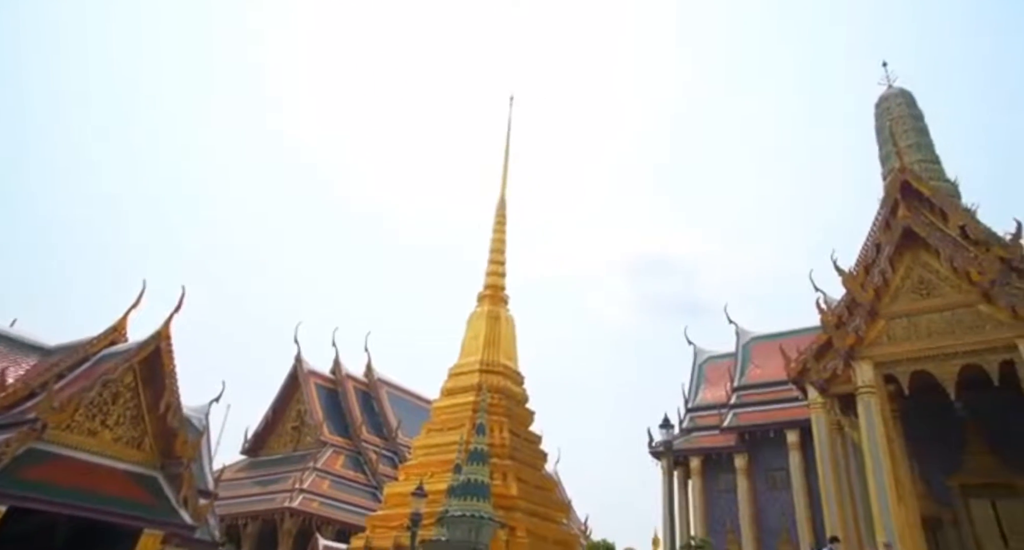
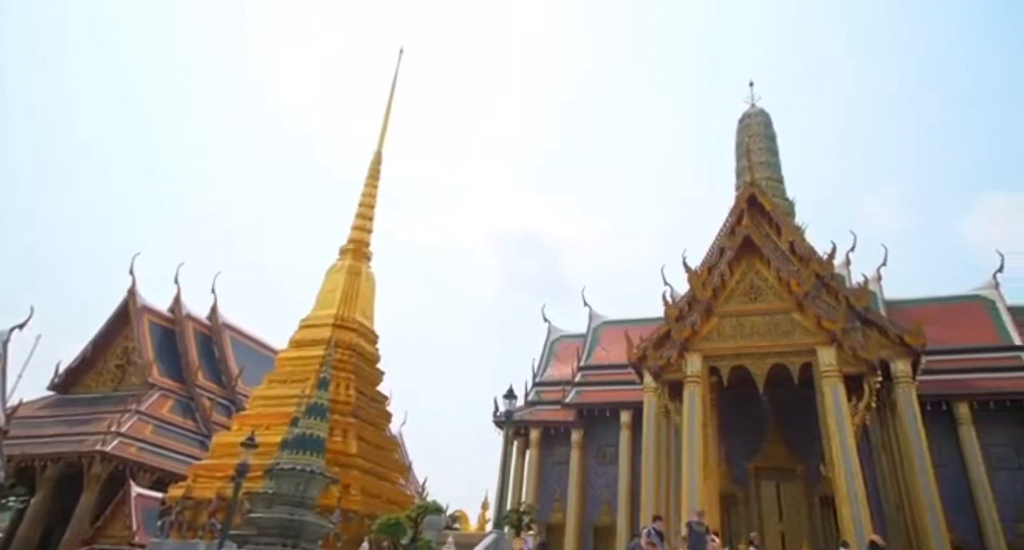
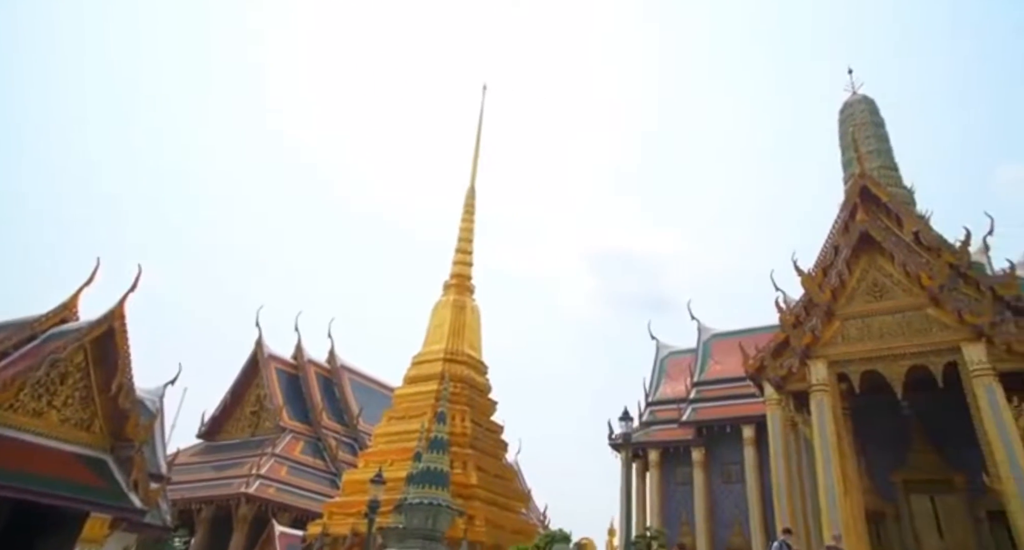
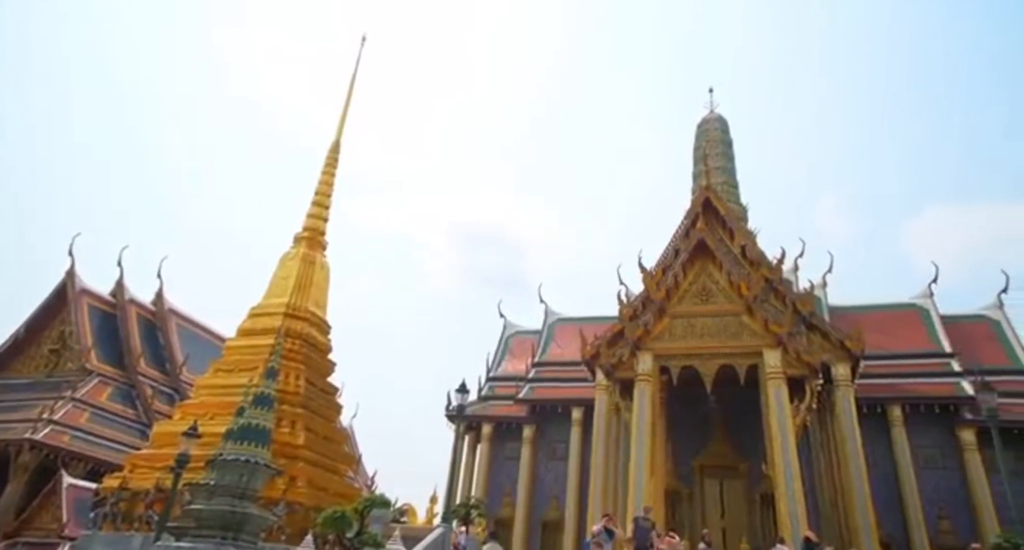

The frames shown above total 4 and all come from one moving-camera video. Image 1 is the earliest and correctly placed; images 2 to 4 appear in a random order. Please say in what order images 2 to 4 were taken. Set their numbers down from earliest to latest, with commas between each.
3, 2, 4
